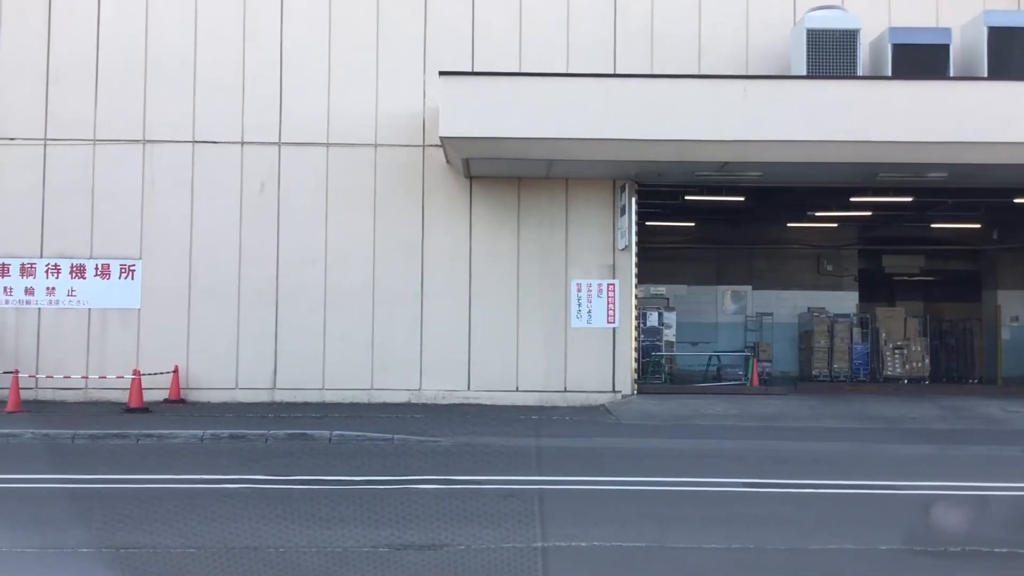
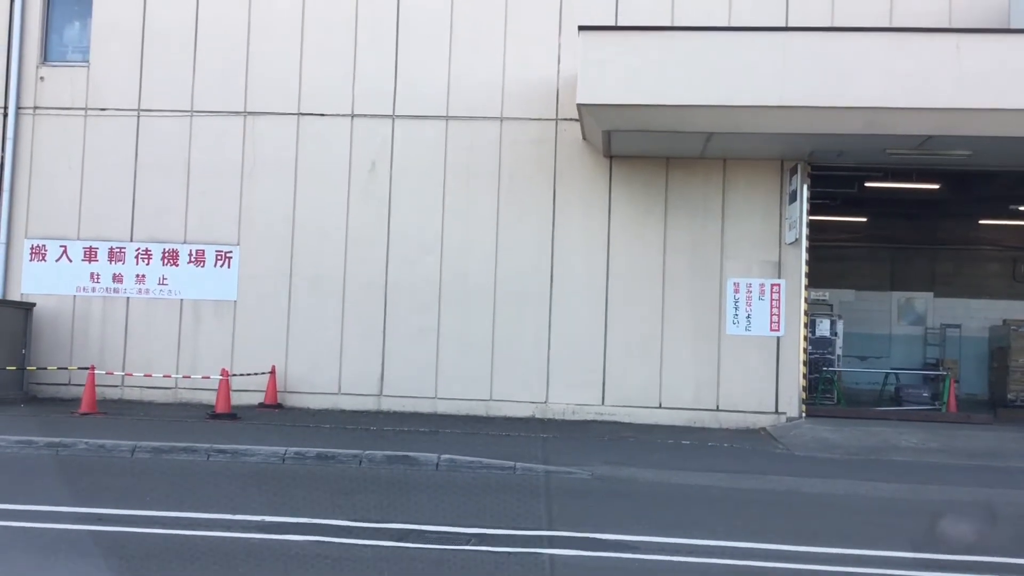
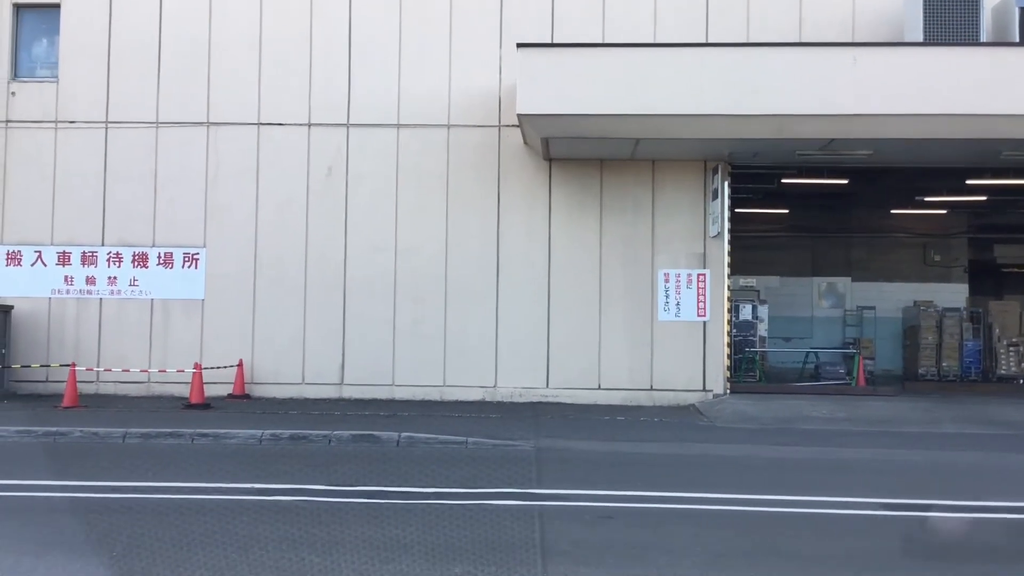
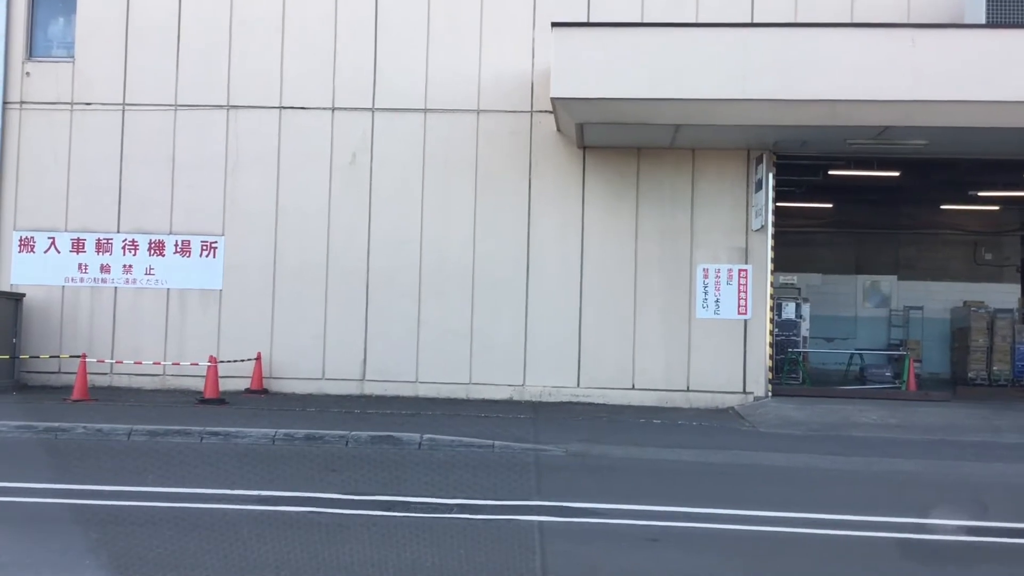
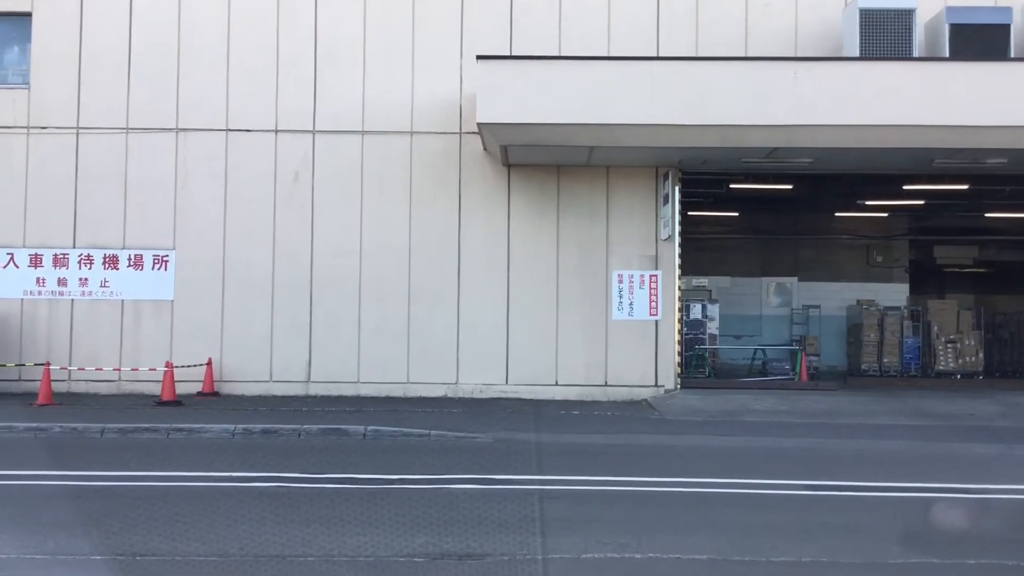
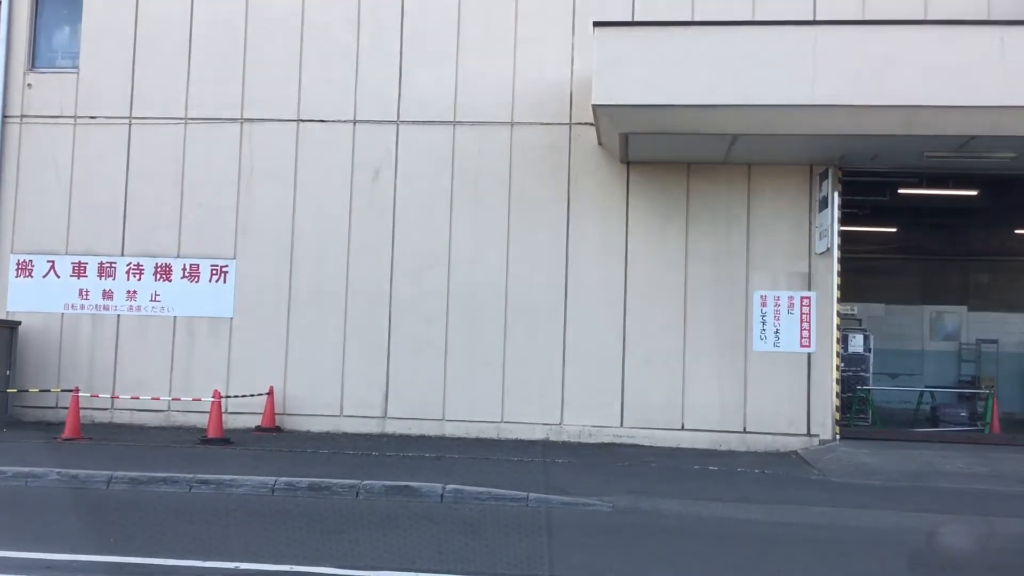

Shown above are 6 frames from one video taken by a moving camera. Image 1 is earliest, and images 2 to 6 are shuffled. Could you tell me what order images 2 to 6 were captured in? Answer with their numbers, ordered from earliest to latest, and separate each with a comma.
5, 3, 4, 2, 6
